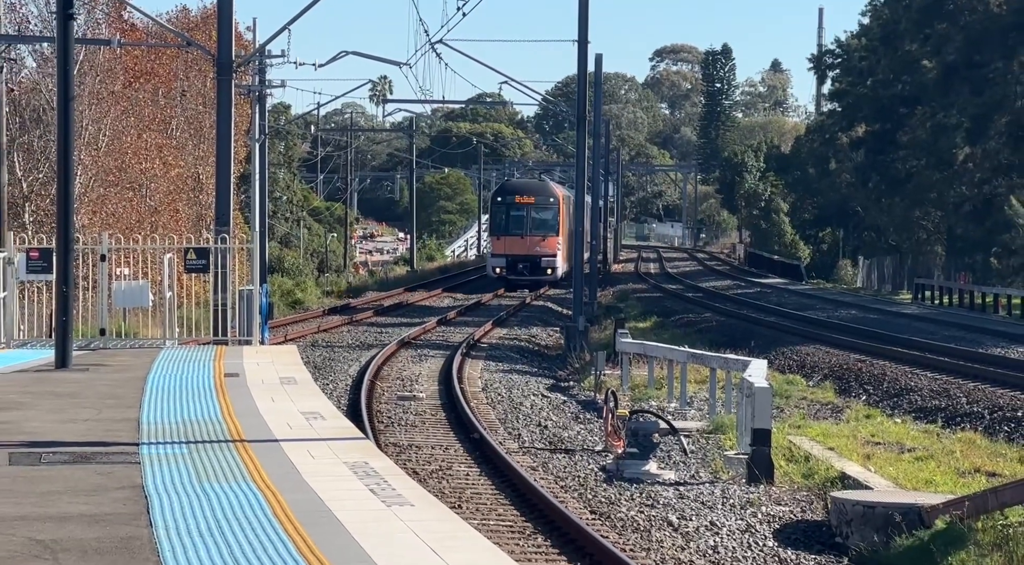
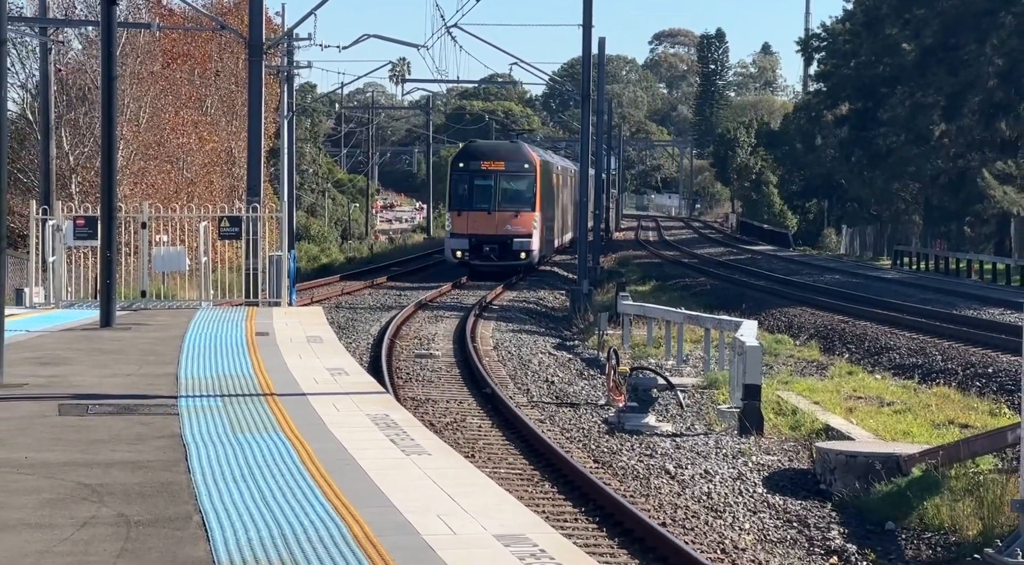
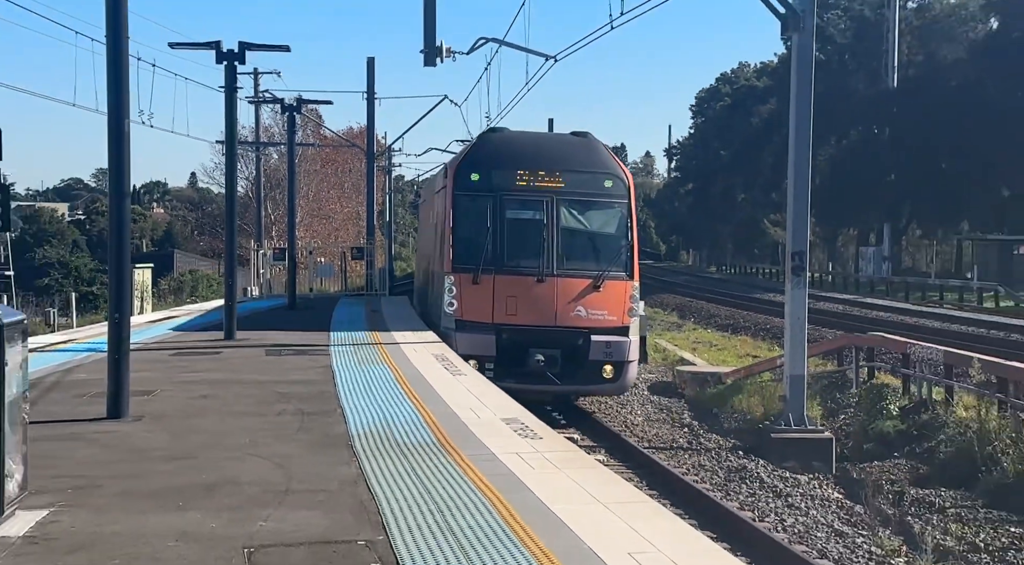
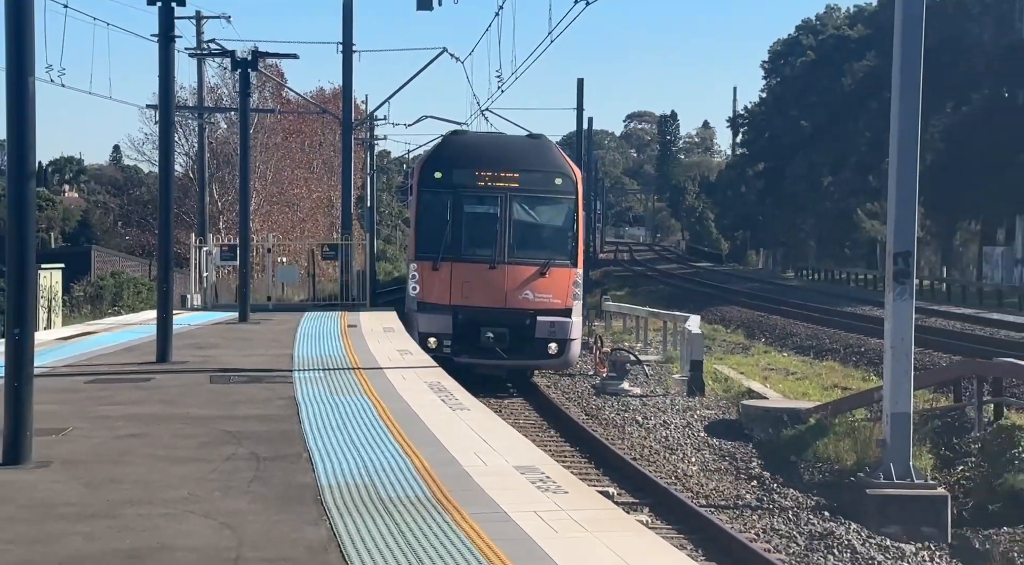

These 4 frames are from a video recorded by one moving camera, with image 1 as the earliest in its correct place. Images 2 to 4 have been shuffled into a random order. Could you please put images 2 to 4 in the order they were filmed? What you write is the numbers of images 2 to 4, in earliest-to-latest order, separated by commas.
2, 4, 3
